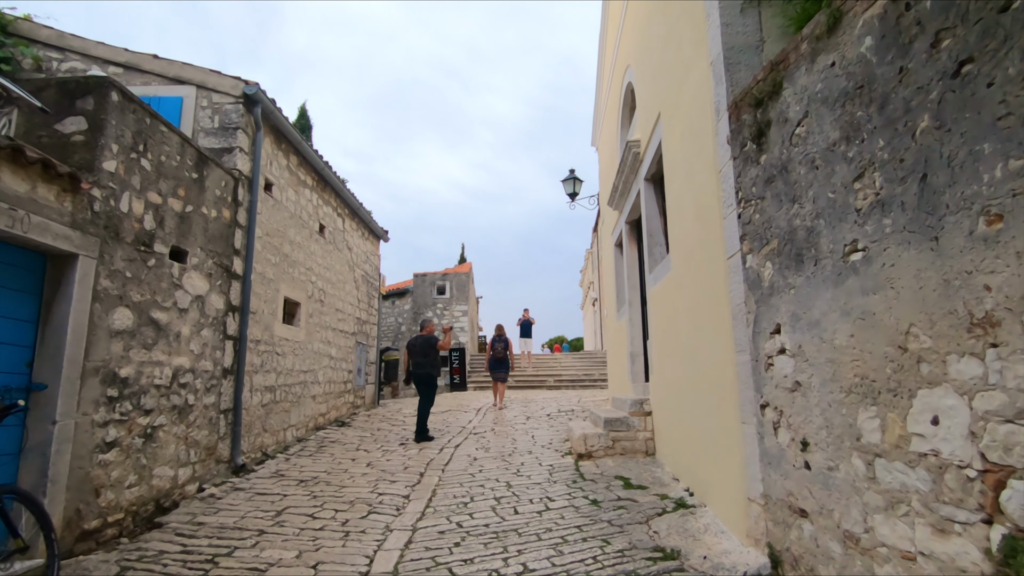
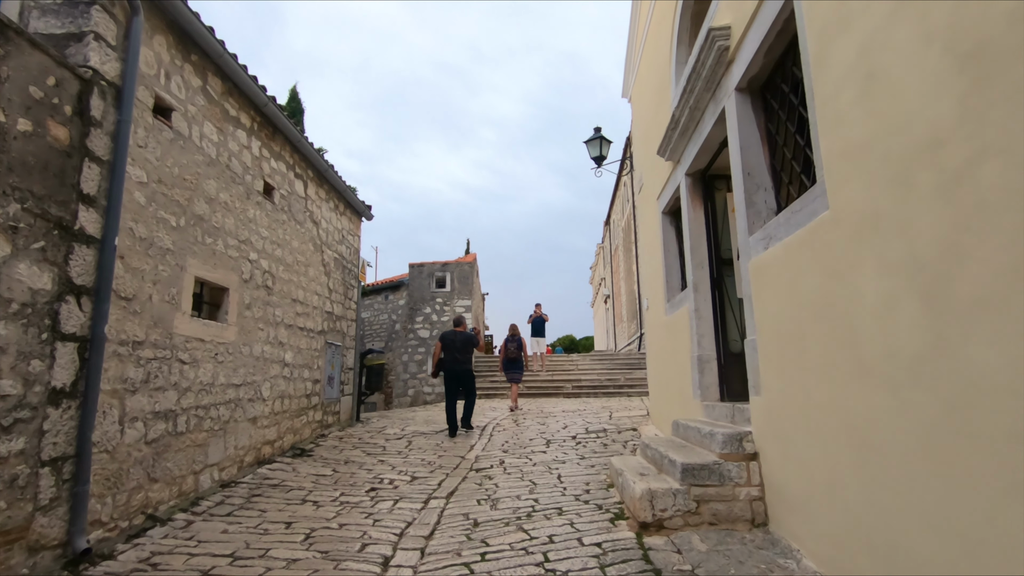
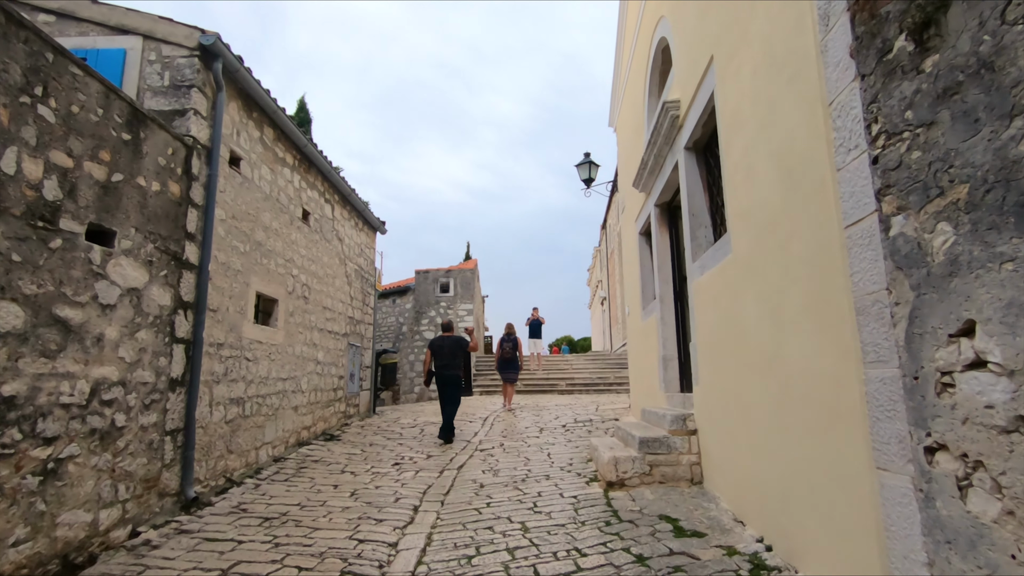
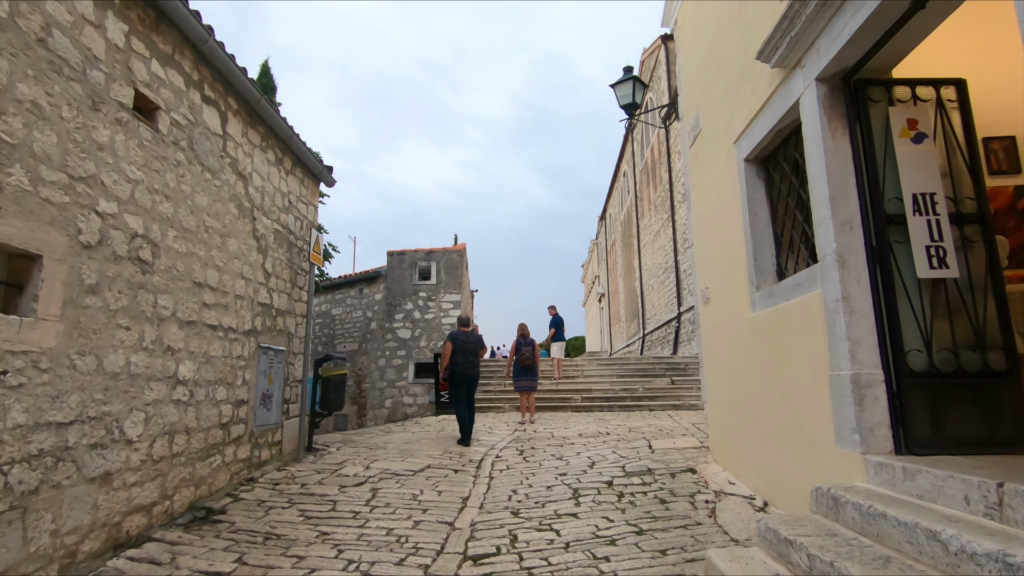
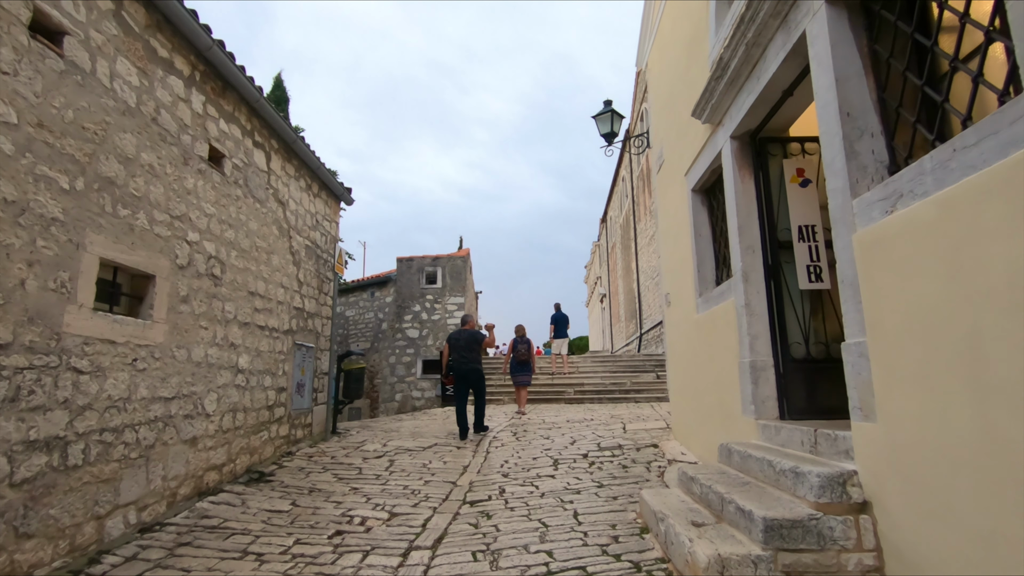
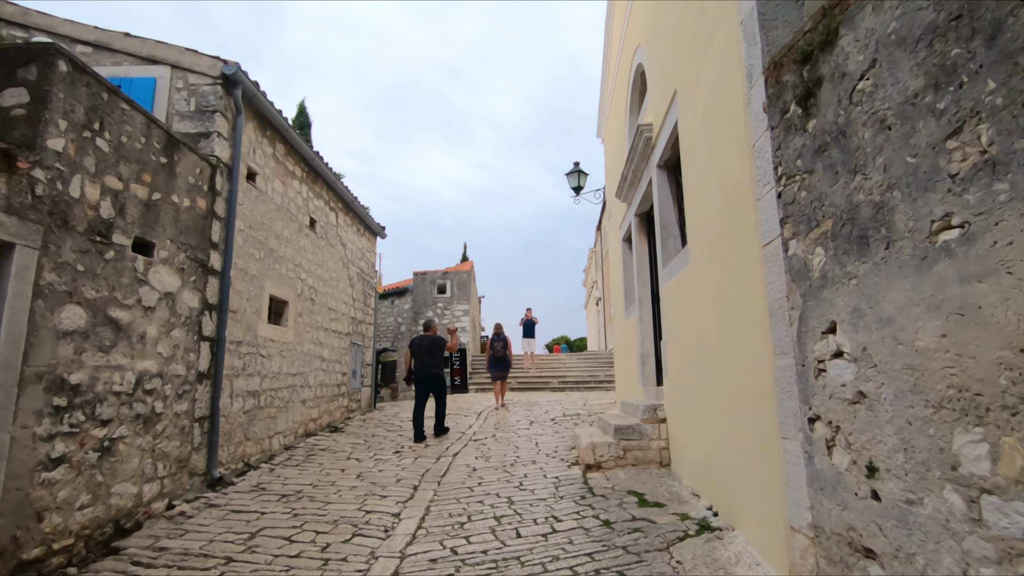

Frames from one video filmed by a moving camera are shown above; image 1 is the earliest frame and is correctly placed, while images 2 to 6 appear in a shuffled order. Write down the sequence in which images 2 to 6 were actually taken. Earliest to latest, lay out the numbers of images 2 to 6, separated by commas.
6, 3, 2, 5, 4
